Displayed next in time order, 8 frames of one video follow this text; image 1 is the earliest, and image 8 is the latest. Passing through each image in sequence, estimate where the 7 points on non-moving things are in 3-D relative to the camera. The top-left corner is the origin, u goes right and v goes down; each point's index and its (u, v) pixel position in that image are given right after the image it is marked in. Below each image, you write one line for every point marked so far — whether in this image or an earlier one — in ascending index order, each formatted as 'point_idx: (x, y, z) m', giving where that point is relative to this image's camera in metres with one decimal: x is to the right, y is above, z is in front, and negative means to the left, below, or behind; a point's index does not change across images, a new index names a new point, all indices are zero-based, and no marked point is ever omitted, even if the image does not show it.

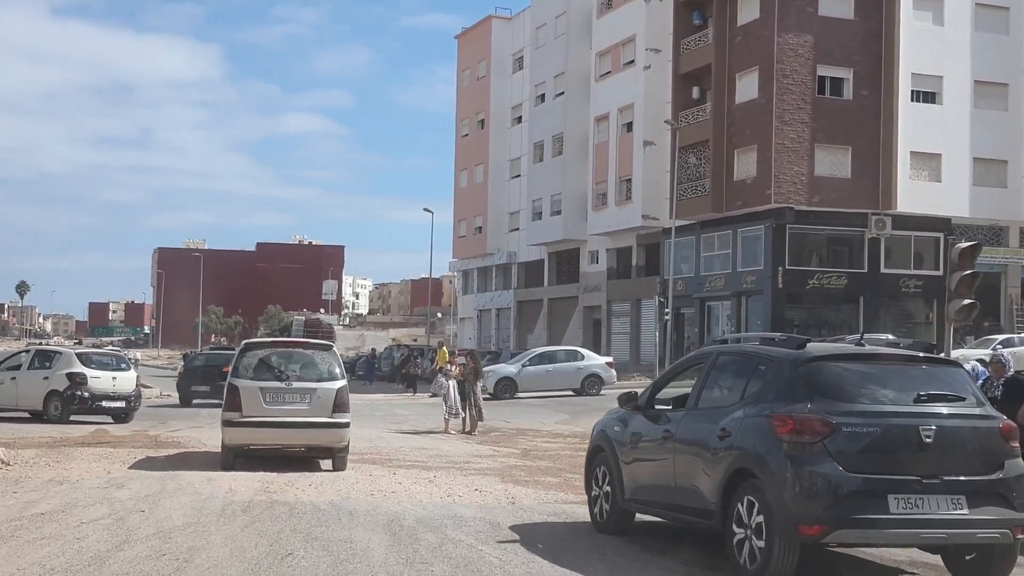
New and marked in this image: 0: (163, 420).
0: (-6.0, -2.4, +19.1) m
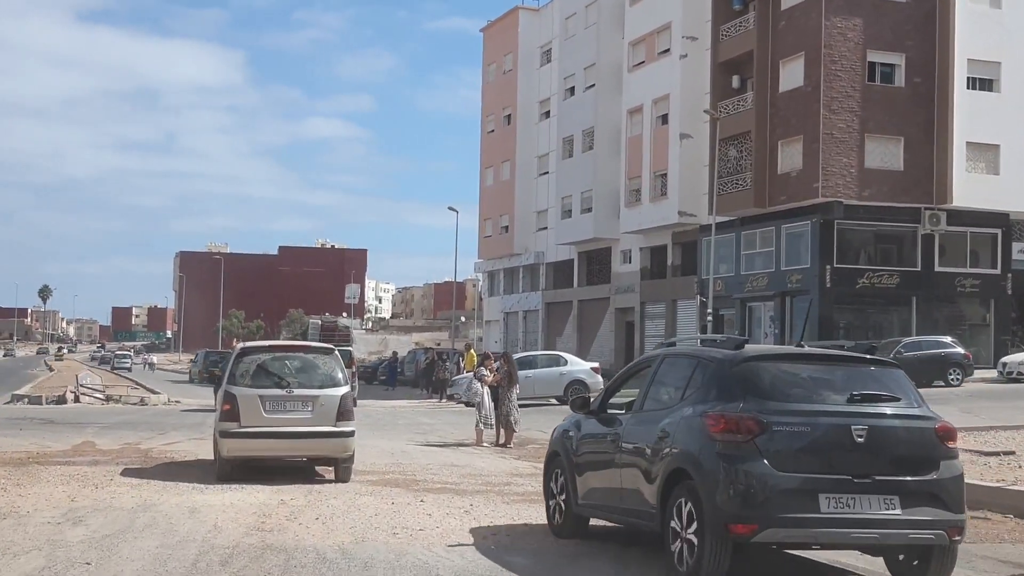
0: (-6.1, -2.5, +19.3) m
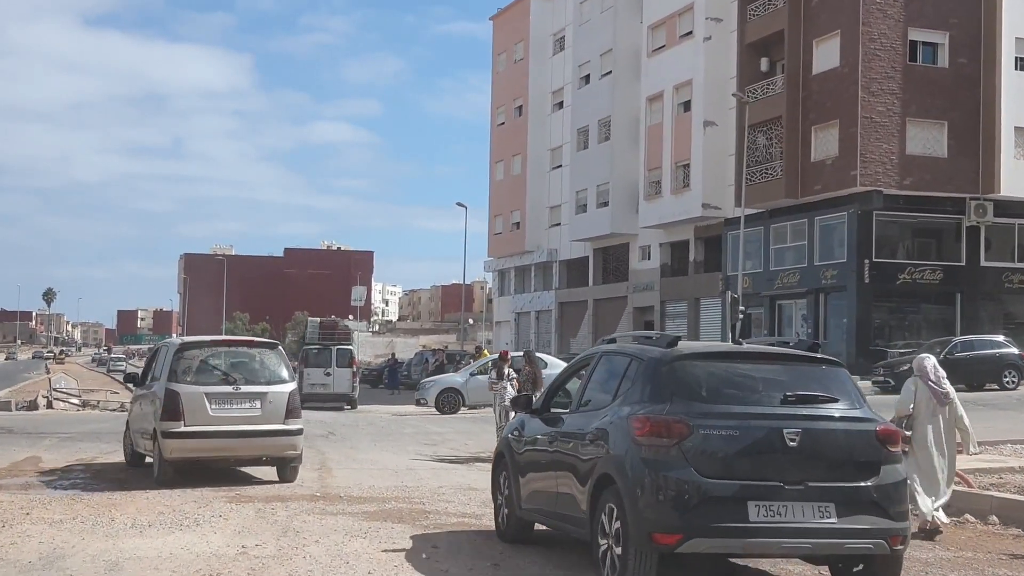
0: (-6.5, -2.5, +19.0) m
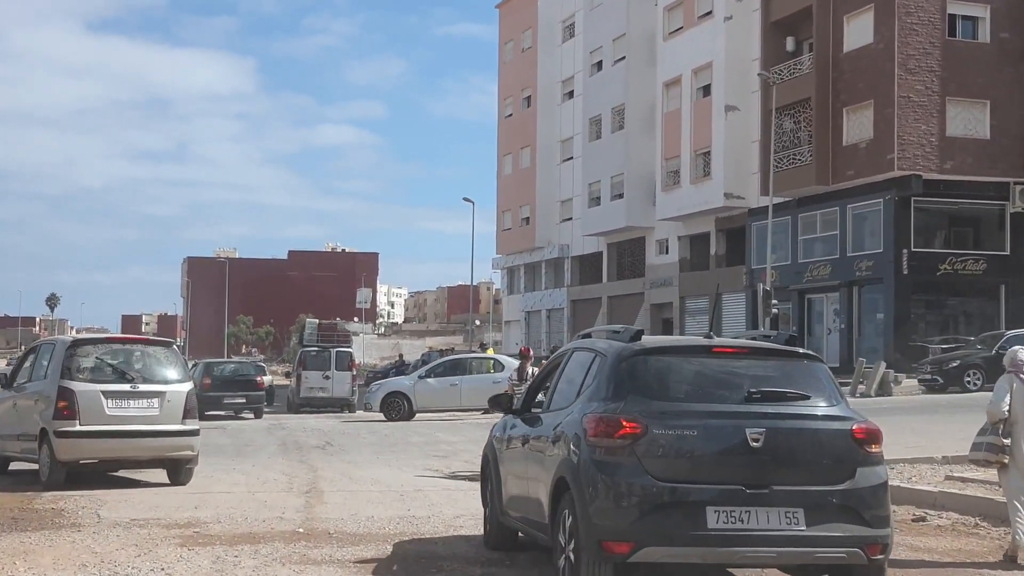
0: (-6.3, -2.4, +17.3) m
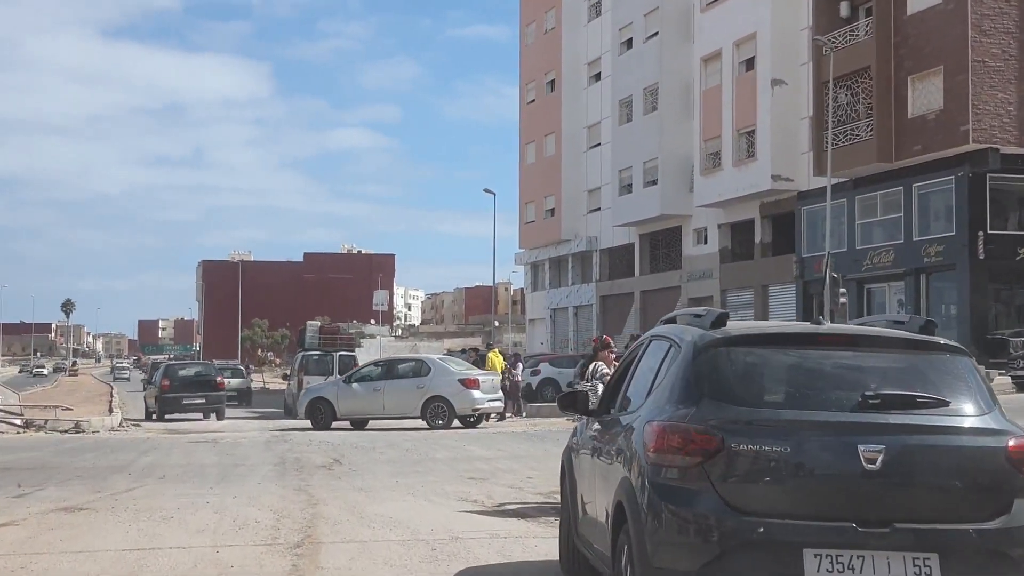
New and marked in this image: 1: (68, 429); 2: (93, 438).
0: (-5.7, -2.2, +14.4) m
1: (-7.5, -2.4, +17.7) m
2: (-6.6, -2.4, +16.5) m
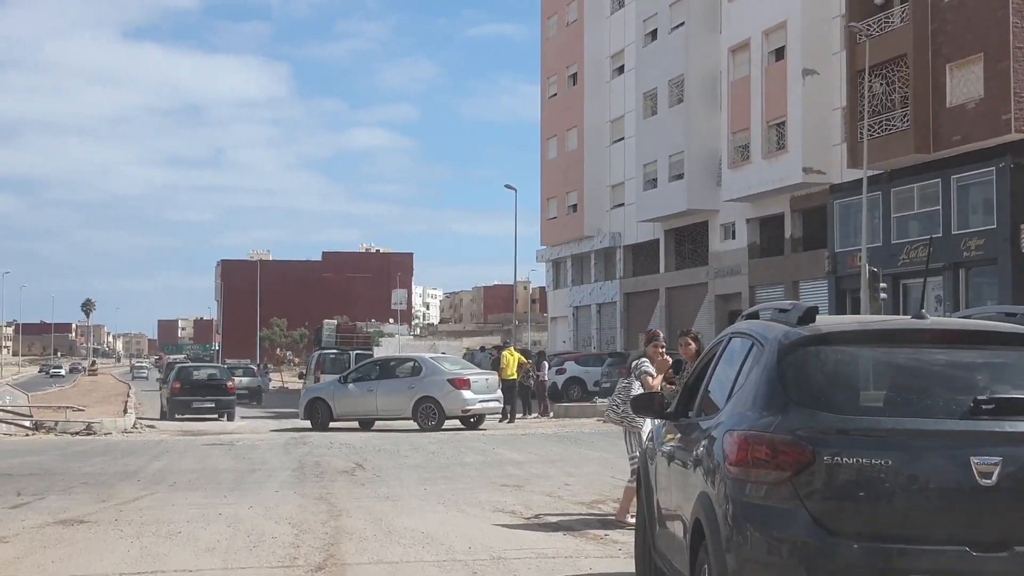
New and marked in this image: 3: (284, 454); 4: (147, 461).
0: (-5.3, -2.2, +13.6) m
1: (-7.0, -2.3, +17.0) m
2: (-6.1, -2.3, +15.8) m
3: (-3.0, -2.2, +13.8) m
4: (-4.5, -2.1, +12.8) m
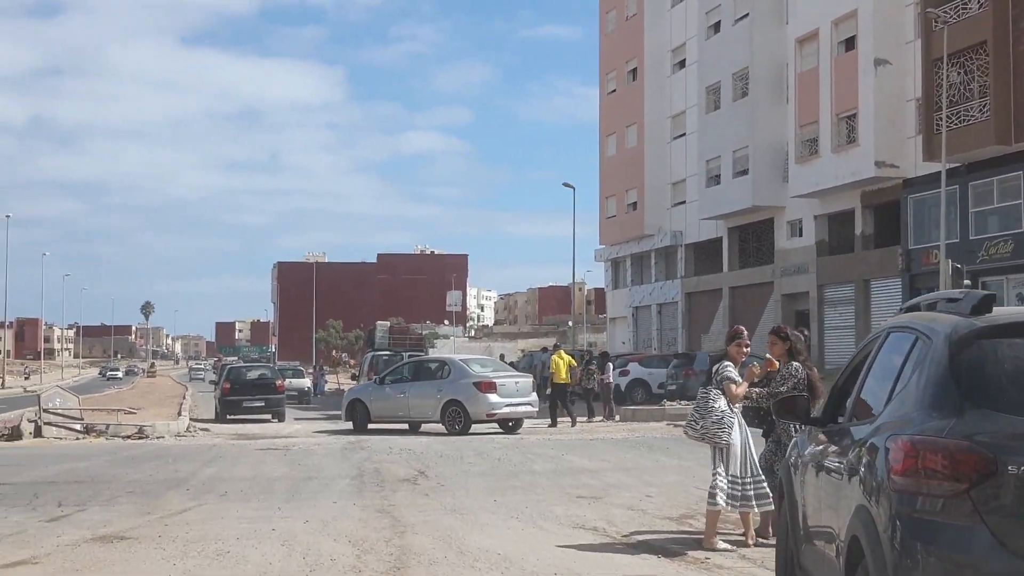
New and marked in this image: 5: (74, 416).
0: (-4.4, -2.1, +13.0) m
1: (-6.0, -2.3, +16.4) m
2: (-5.2, -2.3, +15.2) m
3: (-2.1, -2.1, +13.1) m
4: (-3.6, -2.1, +12.2) m
5: (-7.2, -2.1, +17.2) m
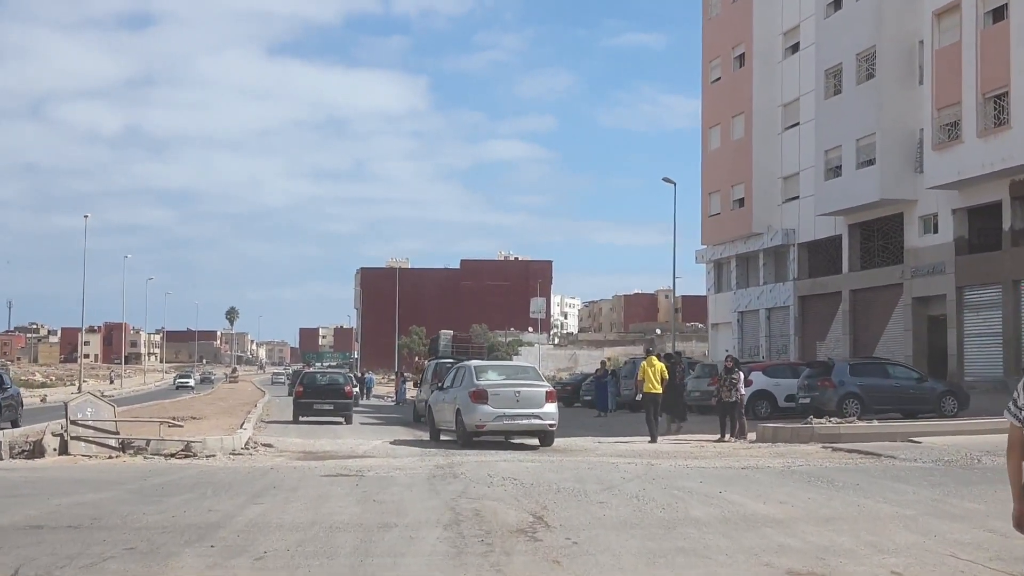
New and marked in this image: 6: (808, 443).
0: (-3.1, -2.0, +10.0) m
1: (-4.4, -2.1, +13.6) m
2: (-3.6, -2.1, +12.3) m
3: (-0.8, -2.0, +9.9) m
4: (-2.4, -1.9, +9.2) m
5: (-5.5, -1.9, +14.5) m
6: (+4.8, -2.5, +16.8) m
